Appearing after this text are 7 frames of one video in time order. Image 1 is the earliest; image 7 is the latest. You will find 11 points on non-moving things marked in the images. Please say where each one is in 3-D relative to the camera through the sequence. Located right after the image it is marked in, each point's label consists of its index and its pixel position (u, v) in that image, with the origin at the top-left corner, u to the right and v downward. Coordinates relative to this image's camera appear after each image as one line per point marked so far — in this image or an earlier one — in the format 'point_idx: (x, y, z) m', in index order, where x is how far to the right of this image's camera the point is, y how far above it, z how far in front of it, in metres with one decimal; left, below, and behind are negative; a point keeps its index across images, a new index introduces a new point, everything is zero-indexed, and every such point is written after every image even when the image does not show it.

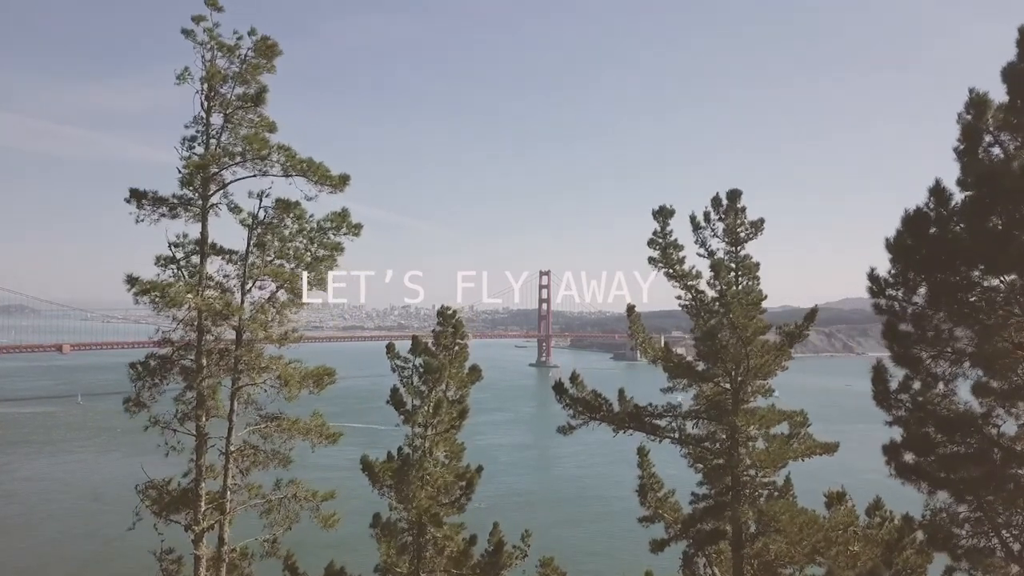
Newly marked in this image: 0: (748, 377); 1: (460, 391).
0: (+3.4, -1.3, +9.9) m
1: (-1.0, -1.7, +11.6) m
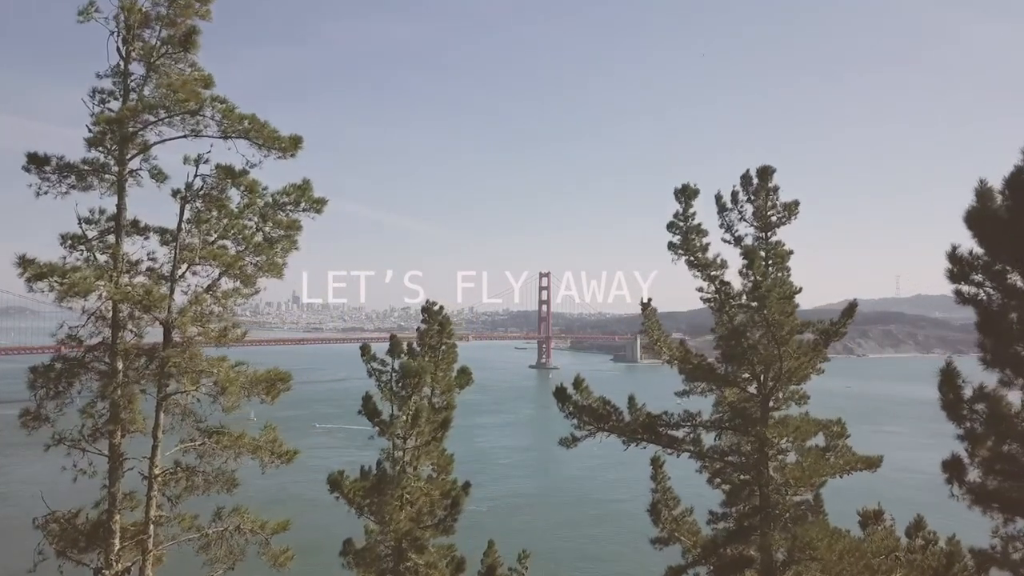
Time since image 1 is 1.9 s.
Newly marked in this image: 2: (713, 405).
0: (+3.3, -1.2, +8.6) m
1: (-1.1, -1.6, +10.3) m
2: (+2.8, -1.6, +9.5) m
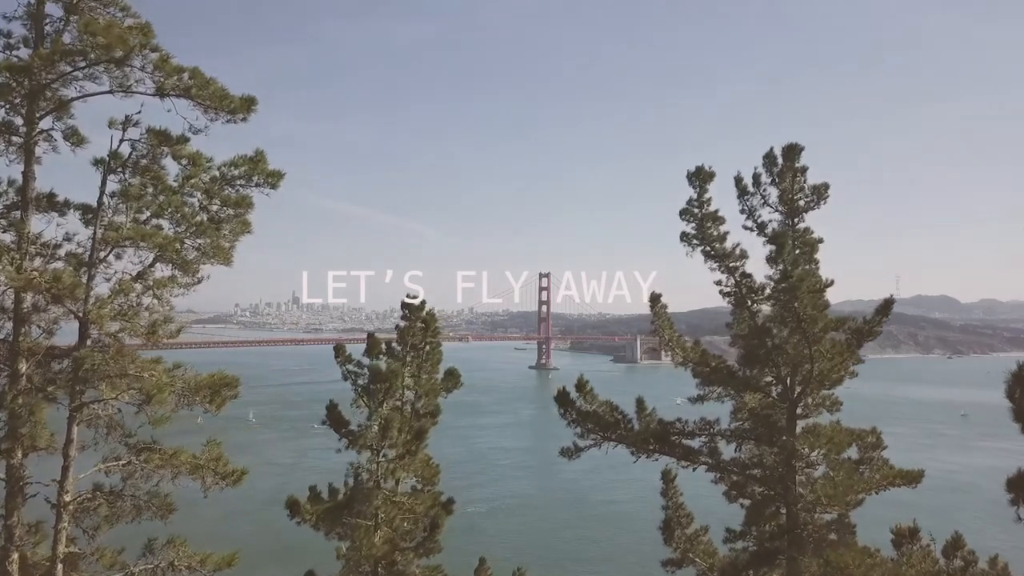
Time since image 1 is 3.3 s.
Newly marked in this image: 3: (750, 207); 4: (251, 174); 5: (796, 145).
0: (+3.3, -1.1, +7.6) m
1: (-1.2, -1.5, +9.3) m
2: (+2.7, -1.5, +8.5) m
3: (+2.9, +1.0, +8.3) m
4: (-2.1, +0.9, +5.6) m
5: (+3.4, +1.7, +8.1) m
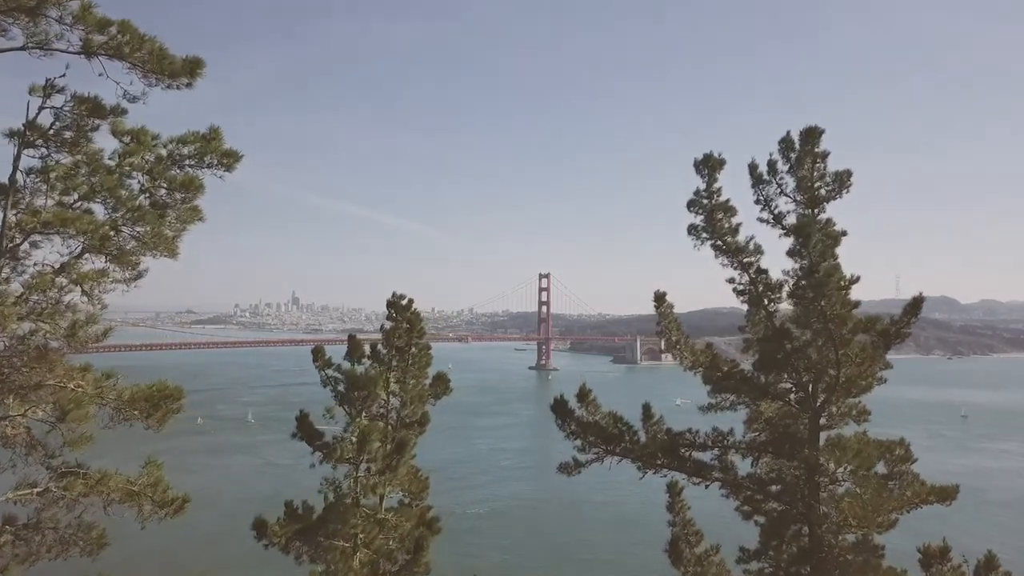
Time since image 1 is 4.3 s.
0: (+3.2, -1.1, +6.8) m
1: (-1.2, -1.5, +8.5) m
2: (+2.6, -1.5, +7.7) m
3: (+2.8, +1.0, +7.5) m
4: (-2.2, +1.0, +4.8) m
5: (+3.3, +1.7, +7.4) m
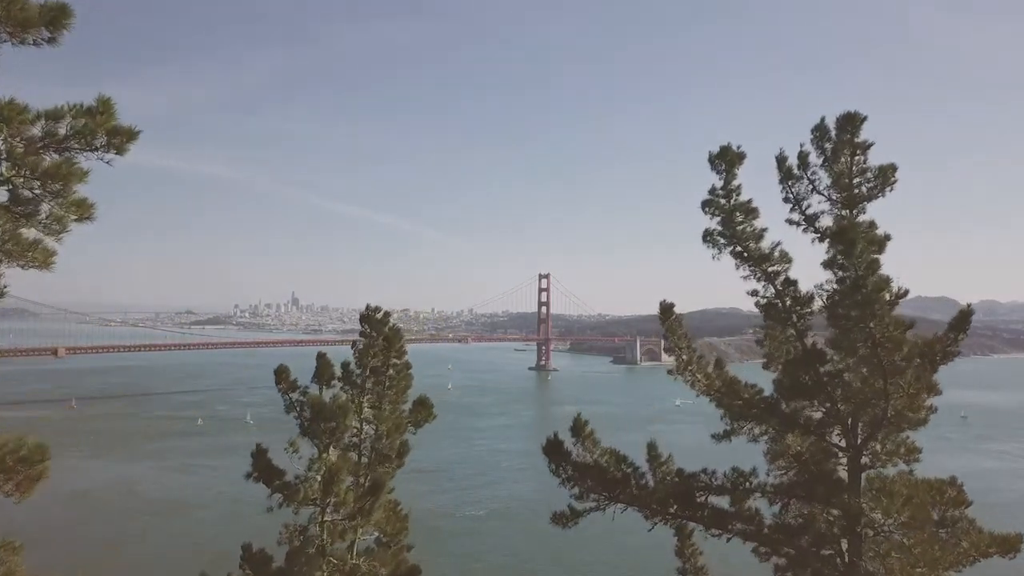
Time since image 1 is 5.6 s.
0: (+3.1, -1.2, +5.7) m
1: (-1.4, -1.7, +7.4) m
2: (+2.5, -1.6, +6.6) m
3: (+2.7, +0.9, +6.4) m
4: (-2.3, +0.8, +3.7) m
5: (+3.2, +1.6, +6.3) m
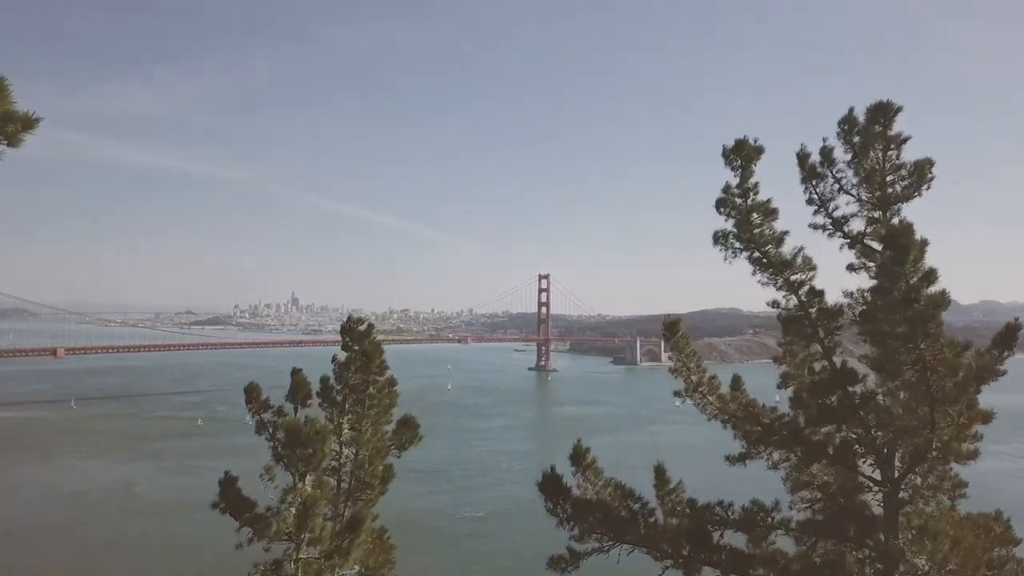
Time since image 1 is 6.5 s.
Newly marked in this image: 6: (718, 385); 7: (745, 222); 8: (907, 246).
0: (+3.0, -1.3, +5.0) m
1: (-1.4, -1.7, +6.8) m
2: (+2.4, -1.7, +6.0) m
3: (+2.6, +0.8, +5.7) m
4: (-2.4, +0.7, +3.1) m
5: (+3.1, +1.5, +5.6) m
6: (+1.9, -0.9, +6.3) m
7: (+2.0, +0.6, +6.0) m
8: (+2.6, +0.3, +4.6) m
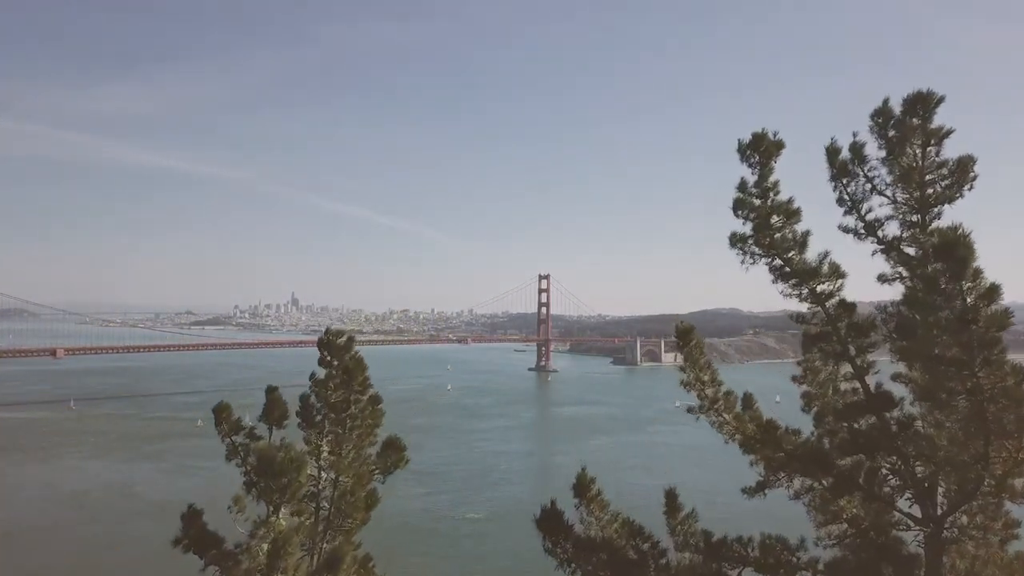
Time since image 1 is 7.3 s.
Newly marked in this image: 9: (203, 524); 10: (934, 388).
0: (+2.9, -1.4, +4.4) m
1: (-1.5, -1.8, +6.2) m
2: (+2.4, -1.8, +5.4) m
3: (+2.5, +0.7, +5.2) m
4: (-2.4, +0.7, +2.5) m
5: (+3.1, +1.4, +5.0) m
6: (+1.9, -1.0, +5.7) m
7: (+2.0, +0.5, +5.4) m
8: (+2.6, +0.2, +4.1) m
9: (-2.6, -1.9, +5.8) m
10: (+2.6, -0.6, +4.3) m
